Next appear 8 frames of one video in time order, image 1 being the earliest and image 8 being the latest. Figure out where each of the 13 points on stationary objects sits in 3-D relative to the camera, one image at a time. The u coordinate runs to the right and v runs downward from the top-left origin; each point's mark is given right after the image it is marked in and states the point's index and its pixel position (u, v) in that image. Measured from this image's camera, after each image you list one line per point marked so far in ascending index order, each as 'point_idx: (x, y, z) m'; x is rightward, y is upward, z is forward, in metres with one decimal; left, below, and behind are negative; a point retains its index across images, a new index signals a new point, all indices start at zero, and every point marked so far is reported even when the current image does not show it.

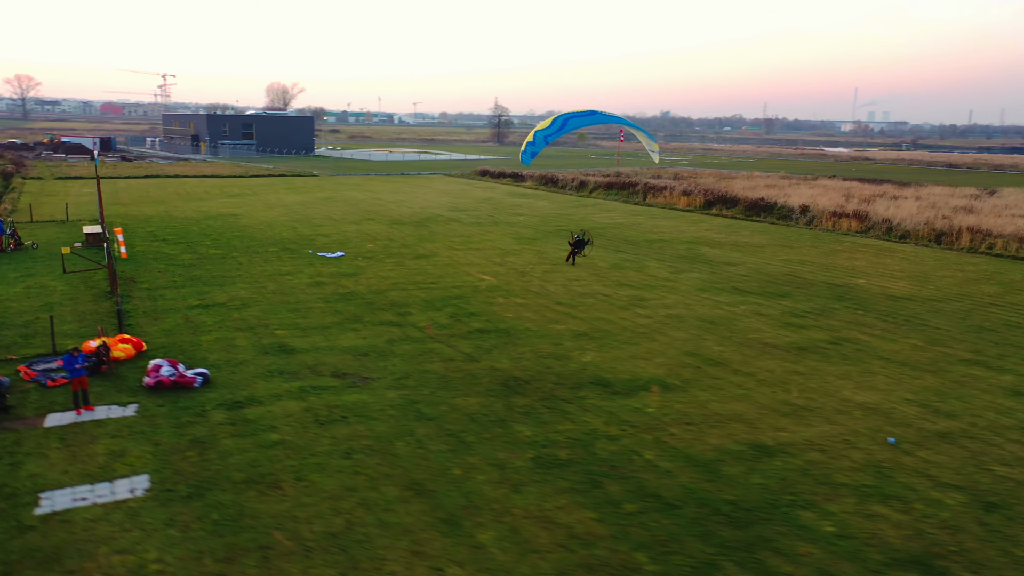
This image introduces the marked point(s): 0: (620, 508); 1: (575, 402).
0: (+1.2, -2.5, +9.0) m
1: (+1.0, -1.7, +12.3) m
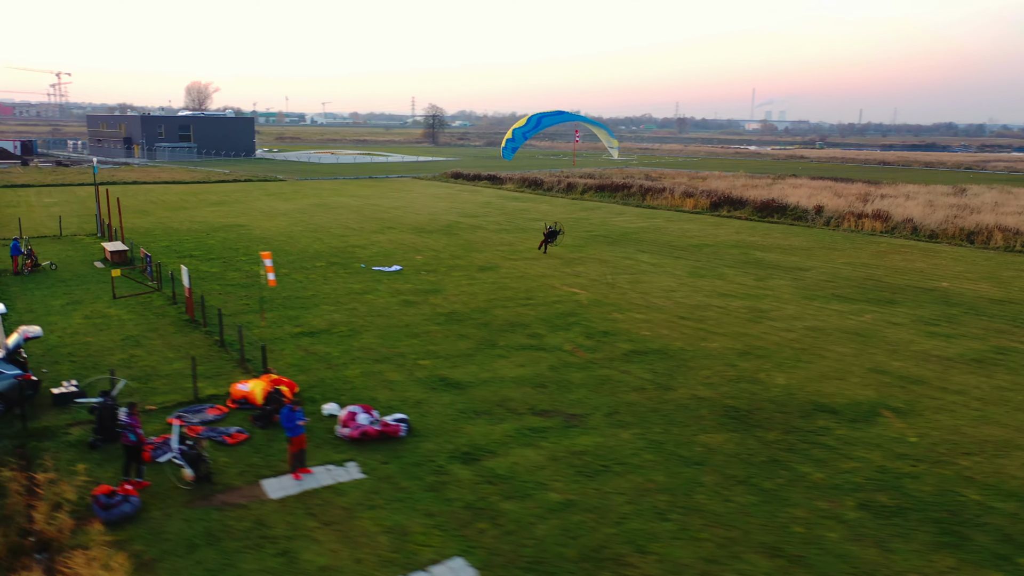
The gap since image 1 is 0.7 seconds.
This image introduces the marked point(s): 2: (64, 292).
0: (+5.0, -2.7, +8.0) m
1: (+4.4, -2.0, +11.3) m
2: (-10.4, -0.1, +18.6) m
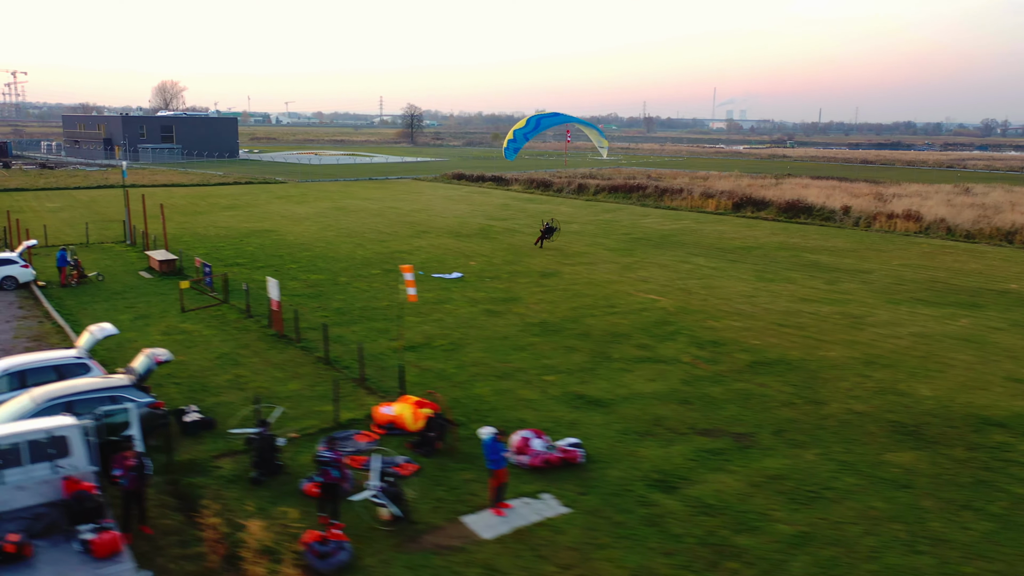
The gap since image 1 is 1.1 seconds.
0: (+7.5, -2.9, +7.6) m
1: (+6.7, -2.2, +10.8) m
2: (-8.4, -0.4, +17.5) m
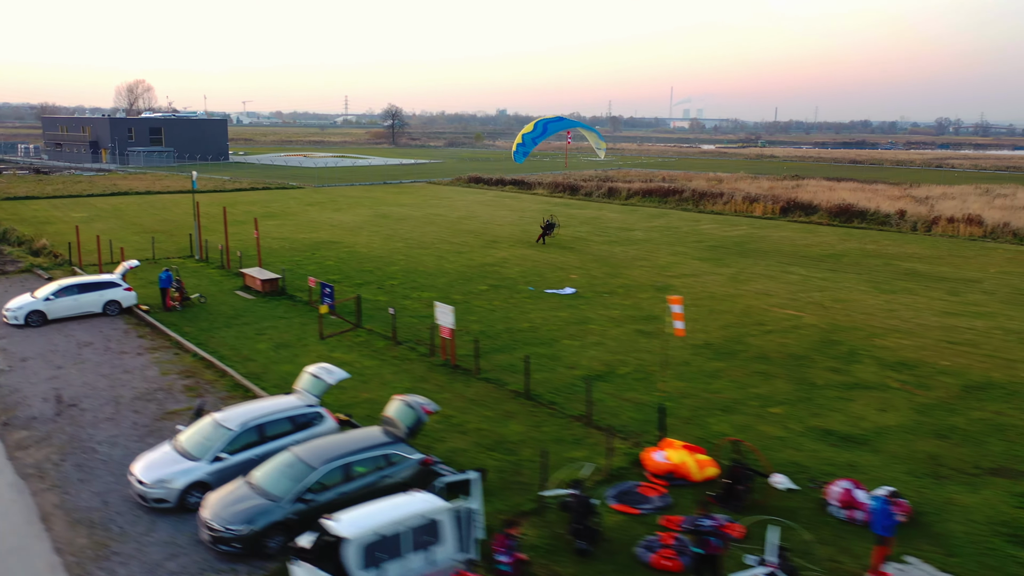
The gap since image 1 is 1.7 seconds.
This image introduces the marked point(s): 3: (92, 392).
0: (+11.3, -3.2, +7.0) m
1: (+10.3, -2.5, +10.2) m
2: (-5.2, -0.9, +16.0) m
3: (-6.5, -1.6, +12.5) m
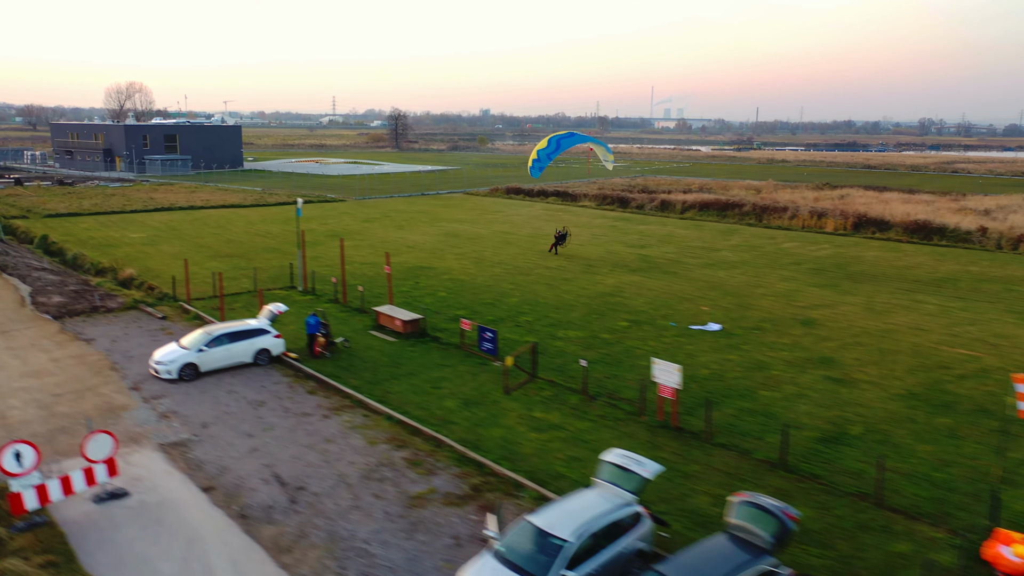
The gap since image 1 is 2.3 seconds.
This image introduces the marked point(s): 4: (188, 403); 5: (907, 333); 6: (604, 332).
0: (+15.1, -4.0, +6.2) m
1: (+14.1, -3.3, +9.3) m
2: (-1.6, -1.8, +14.8) m
3: (-2.8, -2.5, +11.2) m
4: (-5.5, -1.9, +13.7) m
5: (+9.5, -1.1, +19.5) m
6: (+2.1, -1.0, +18.9) m
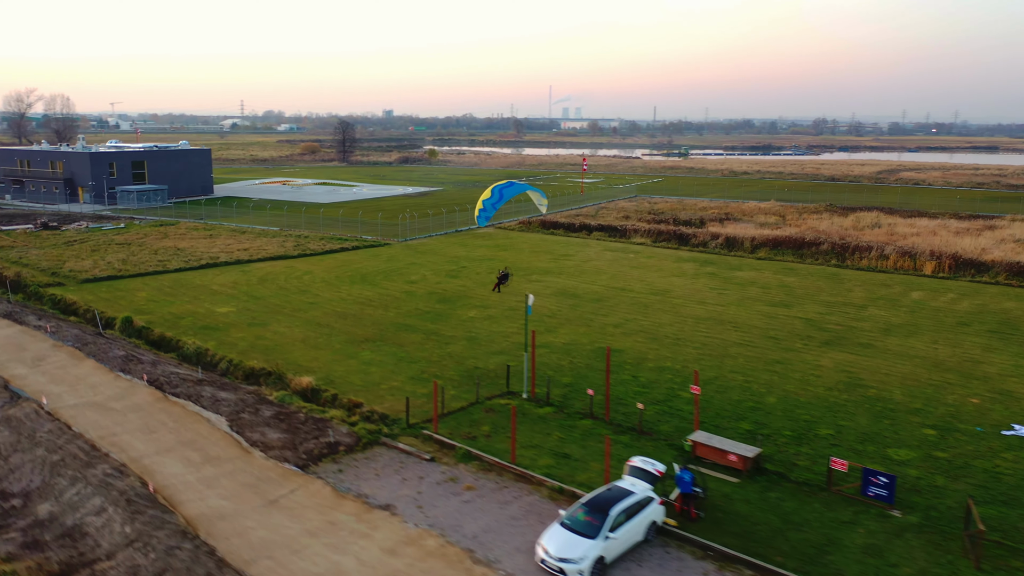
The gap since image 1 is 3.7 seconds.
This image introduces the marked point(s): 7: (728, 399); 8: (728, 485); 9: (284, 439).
0: (+23.3, -5.9, +5.9) m
1: (+21.8, -5.3, +9.0) m
2: (+5.6, -4.2, +12.4) m
3: (+4.8, -5.0, +8.7) m
4: (+1.8, -4.5, +10.8) m
5: (+16.0, -3.2, +18.5) m
6: (+8.7, -3.4, +17.0) m
7: (+5.1, -2.7, +19.6) m
8: (+4.0, -3.6, +15.0) m
9: (-4.7, -3.1, +16.4) m
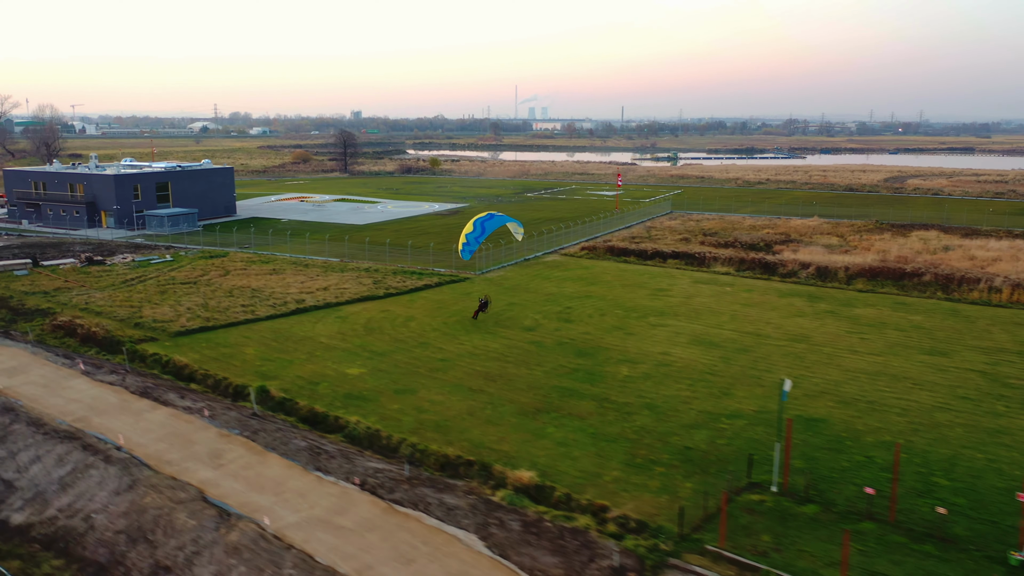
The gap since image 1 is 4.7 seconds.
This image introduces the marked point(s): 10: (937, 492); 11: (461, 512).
0: (+29.3, -7.4, +5.0) m
1: (+27.7, -6.8, +8.0) m
2: (+11.3, -5.9, +10.7) m
3: (+10.7, -6.7, +7.0) m
4: (+7.6, -6.3, +9.0) m
5: (+21.4, -4.7, +17.2) m
6: (+14.2, -5.0, +15.4) m
7: (+10.5, -4.4, +17.8) m
8: (+9.5, -5.4, +13.2) m
9: (+0.9, -4.9, +14.3) m
10: (+9.1, -4.4, +17.5) m
11: (-1.1, -4.4, +16.0) m
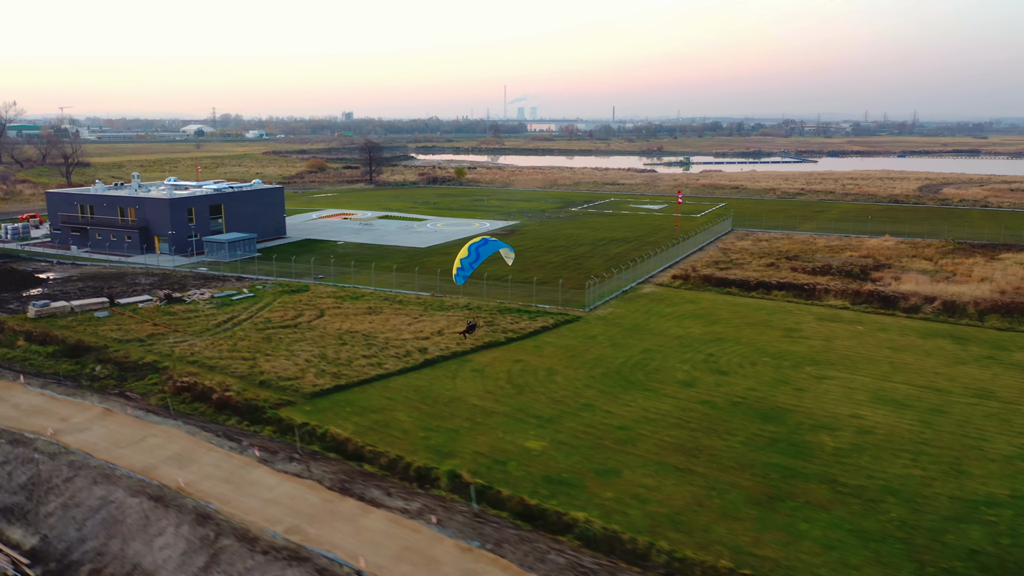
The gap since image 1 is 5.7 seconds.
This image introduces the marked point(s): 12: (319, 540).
0: (+35.3, -9.1, +3.3) m
1: (+33.7, -8.5, +6.2) m
2: (+17.2, -7.7, +8.7) m
3: (+16.7, -8.5, +4.9) m
4: (+13.6, -8.1, +6.8) m
5: (+27.2, -6.5, +15.3) m
6: (+20.0, -6.8, +13.4) m
7: (+16.3, -6.2, +15.7) m
8: (+15.4, -7.1, +11.1) m
9: (+6.7, -6.8, +12.0) m
10: (+14.9, -6.2, +15.4) m
11: (+4.8, -6.3, +13.7) m
12: (-4.0, -5.2, +16.5) m
